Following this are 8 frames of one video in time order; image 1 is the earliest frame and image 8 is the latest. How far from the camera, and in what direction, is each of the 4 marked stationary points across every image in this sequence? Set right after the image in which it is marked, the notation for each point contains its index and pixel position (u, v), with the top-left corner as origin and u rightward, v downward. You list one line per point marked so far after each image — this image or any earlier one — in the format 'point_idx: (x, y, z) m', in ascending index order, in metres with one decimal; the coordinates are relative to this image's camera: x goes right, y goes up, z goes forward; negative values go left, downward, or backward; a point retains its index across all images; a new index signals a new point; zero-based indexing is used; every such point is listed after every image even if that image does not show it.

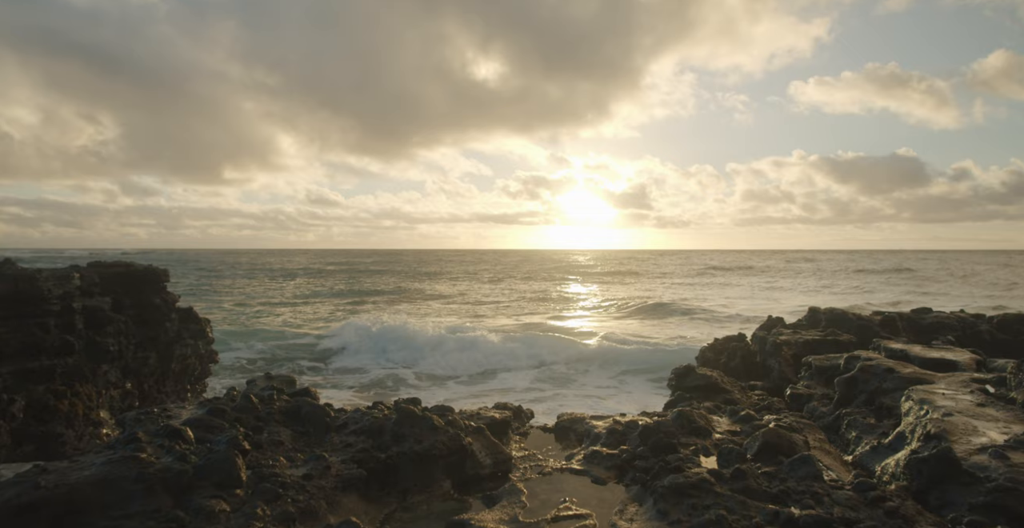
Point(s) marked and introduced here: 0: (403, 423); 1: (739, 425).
0: (-1.1, -1.6, +6.3) m
1: (+2.4, -1.7, +6.7) m
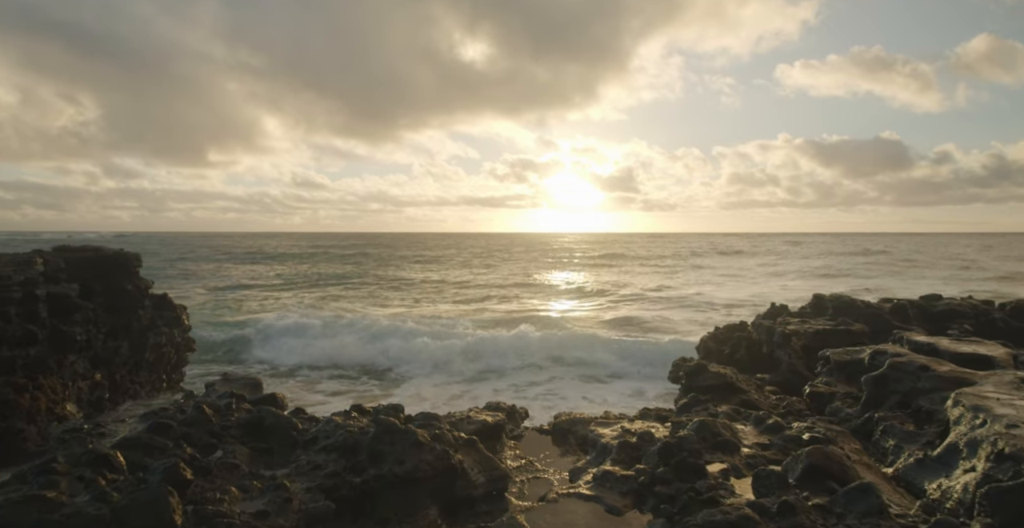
0: (-1.1, -1.5, +5.4) m
1: (+2.3, -1.6, +5.9) m
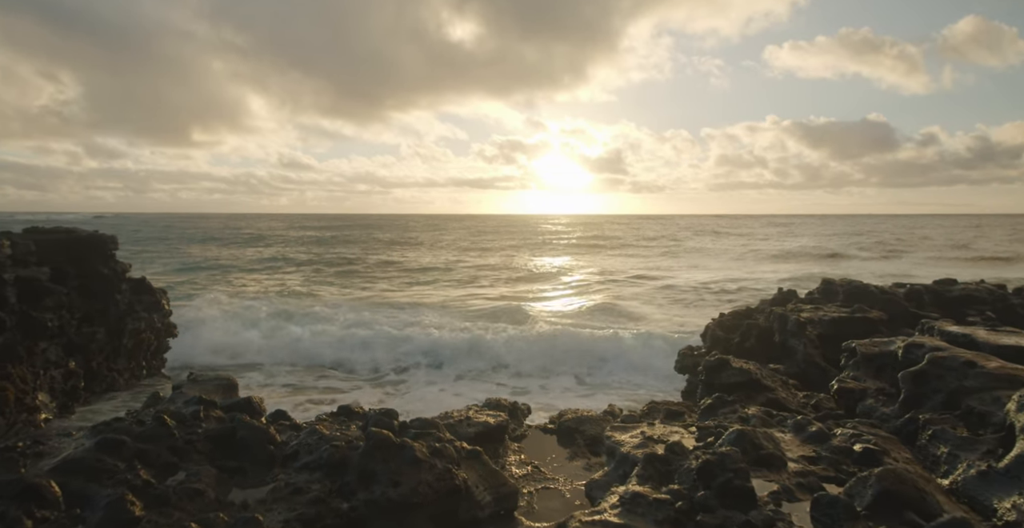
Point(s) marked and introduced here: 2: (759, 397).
0: (-1.0, -1.4, +4.7) m
1: (+2.4, -1.5, +5.2) m
2: (+2.7, -1.5, +7.0) m
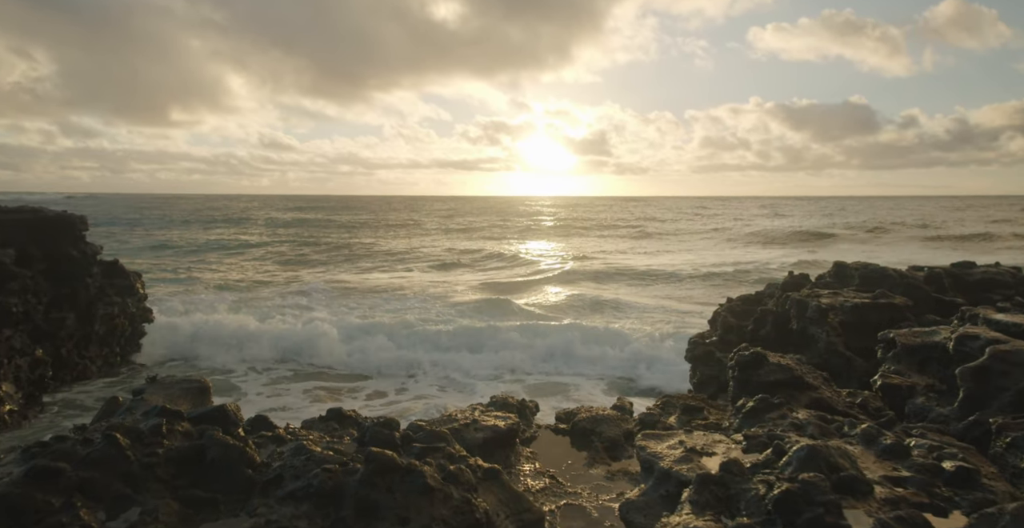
0: (-0.8, -1.3, +3.8) m
1: (+2.6, -1.4, +4.4) m
2: (+2.8, -1.3, +6.3) m
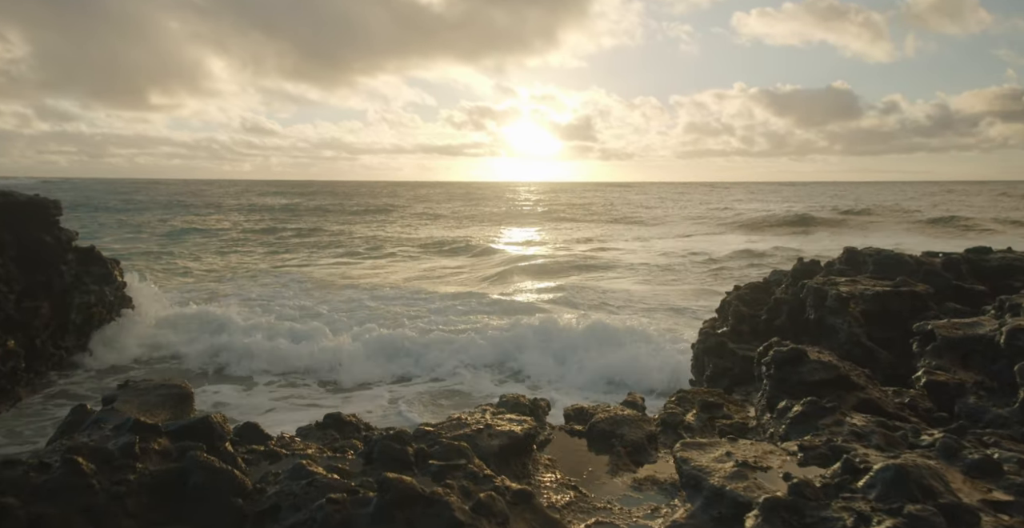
0: (-0.6, -1.3, +3.2) m
1: (+2.8, -1.3, +3.9) m
2: (+3.0, -1.2, +5.7) m
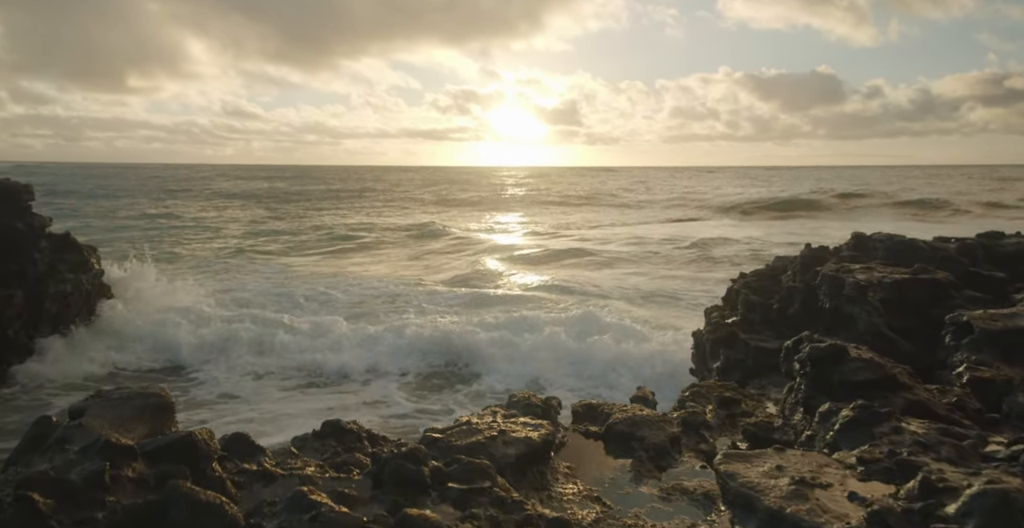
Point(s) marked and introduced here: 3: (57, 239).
0: (-0.4, -1.2, +2.6) m
1: (+3.0, -1.3, +3.4) m
2: (+3.1, -1.1, +5.2) m
3: (-9.2, +0.4, +12.9) m
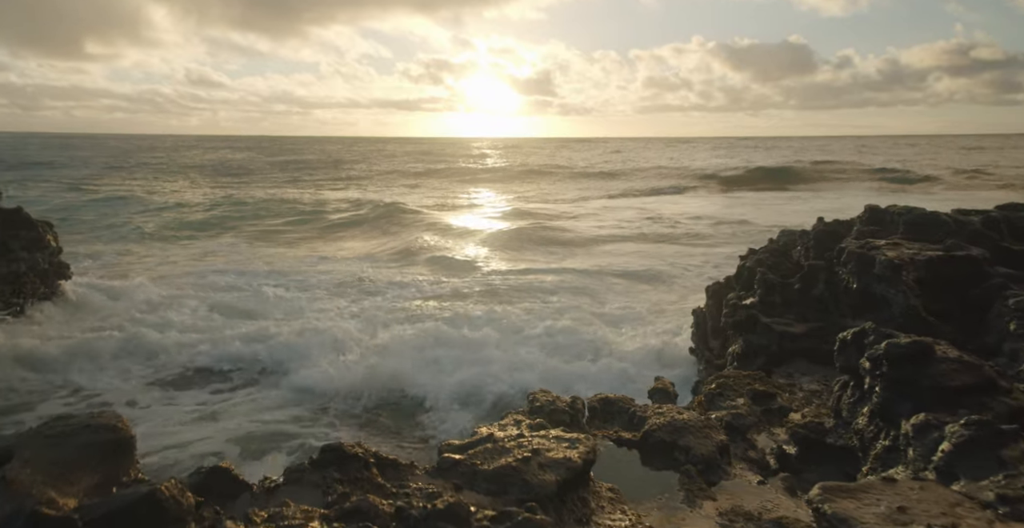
0: (0.0, -1.3, +1.7) m
1: (+3.3, -1.2, +2.6) m
2: (+3.4, -1.0, +4.5) m
3: (-9.2, +0.8, +11.6) m
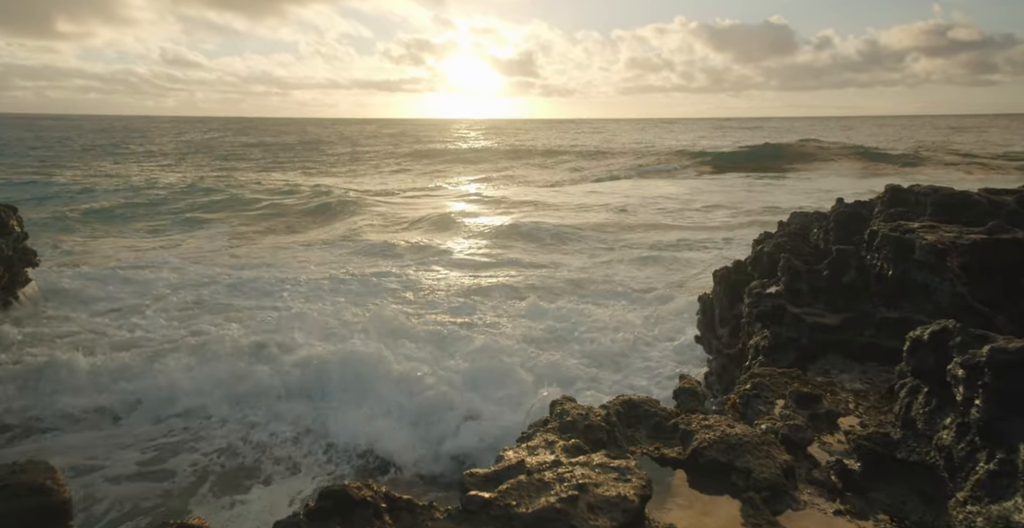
0: (+0.3, -1.3, +0.9) m
1: (+3.6, -1.2, +1.9) m
2: (+3.6, -1.0, +3.7) m
3: (-9.2, +1.0, +10.5) m
